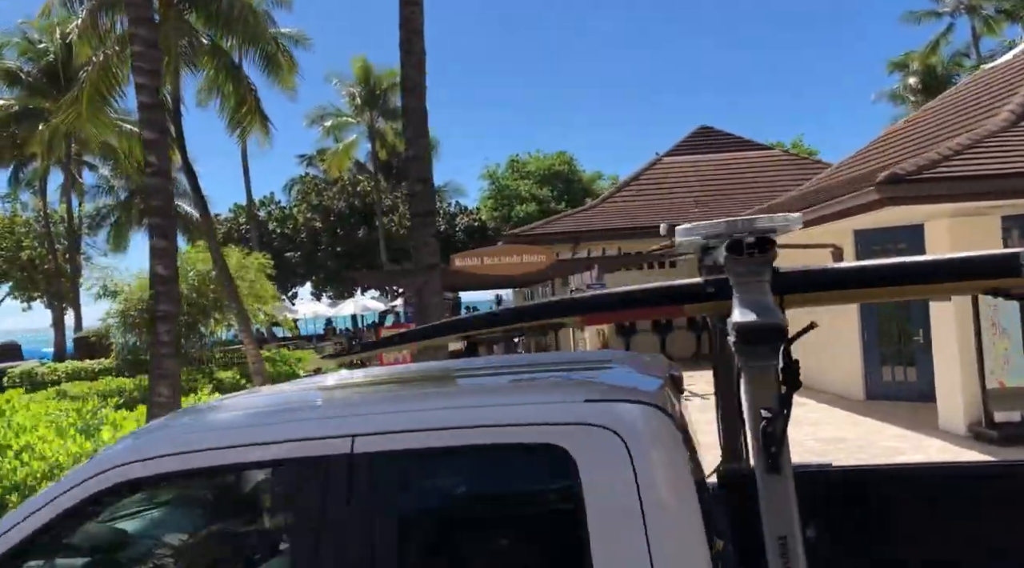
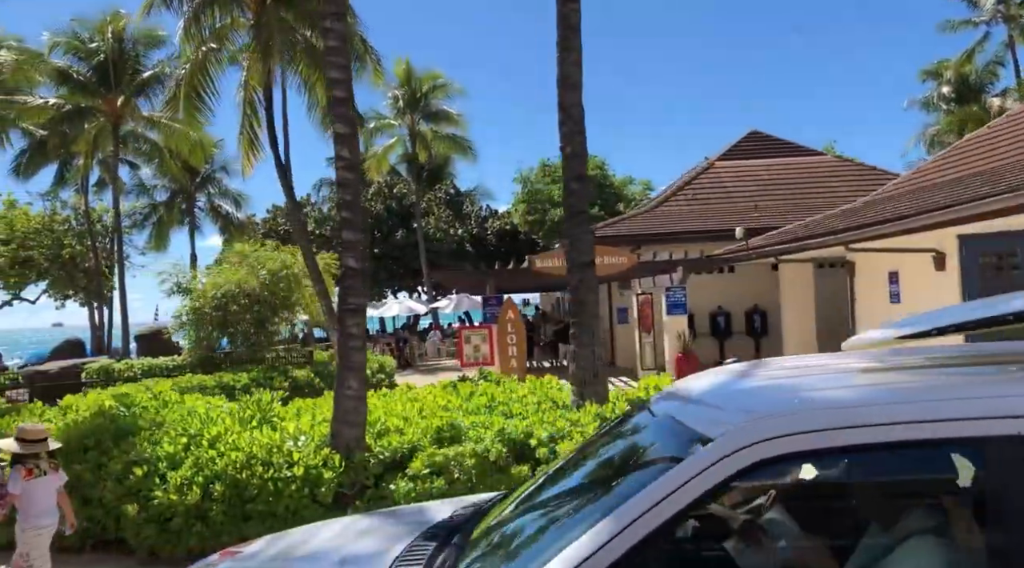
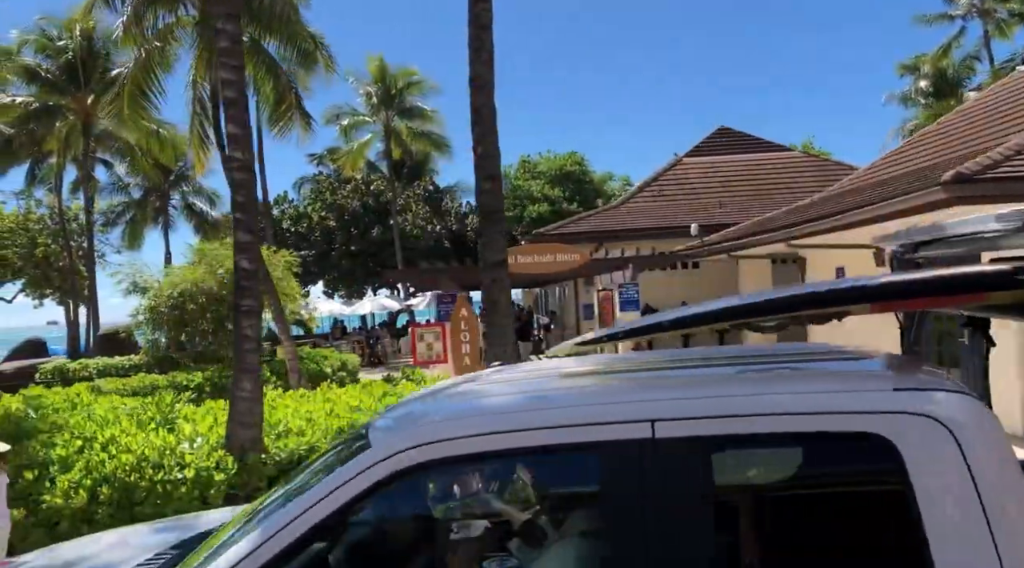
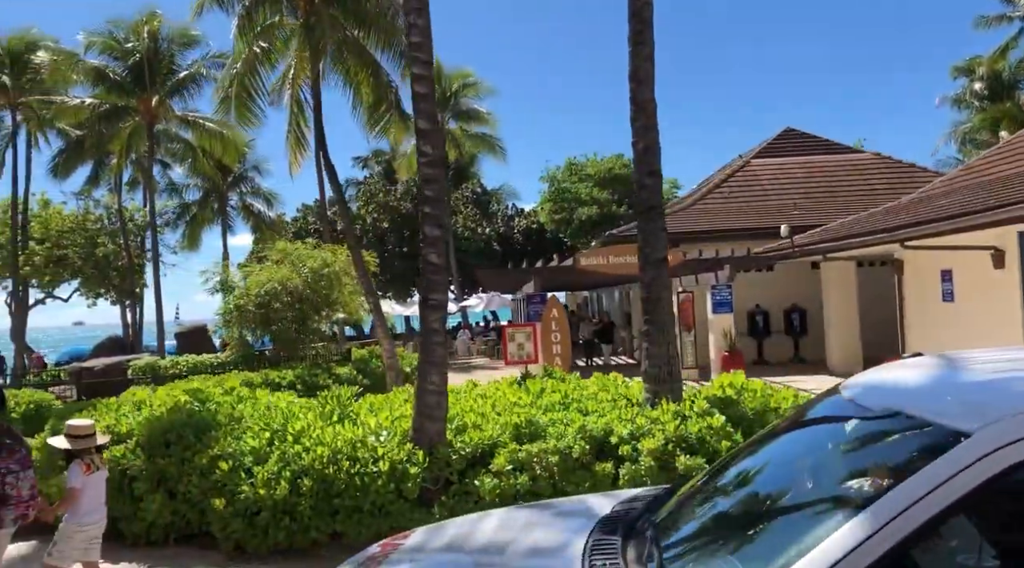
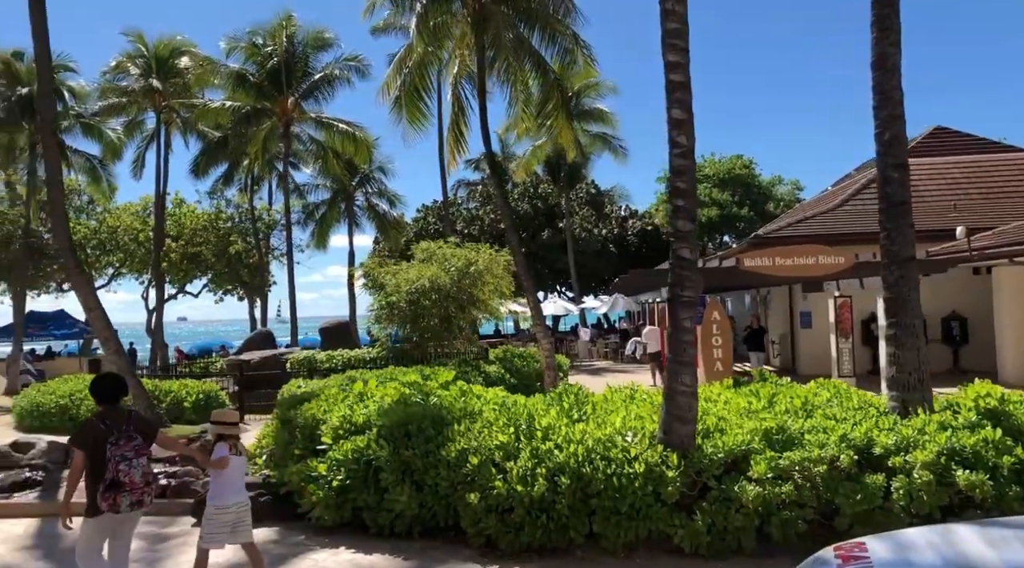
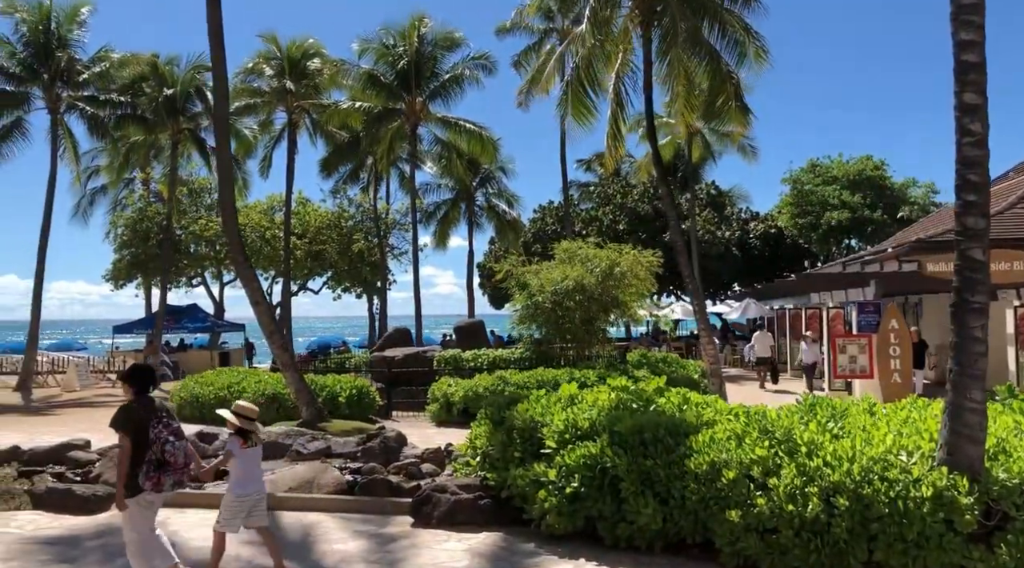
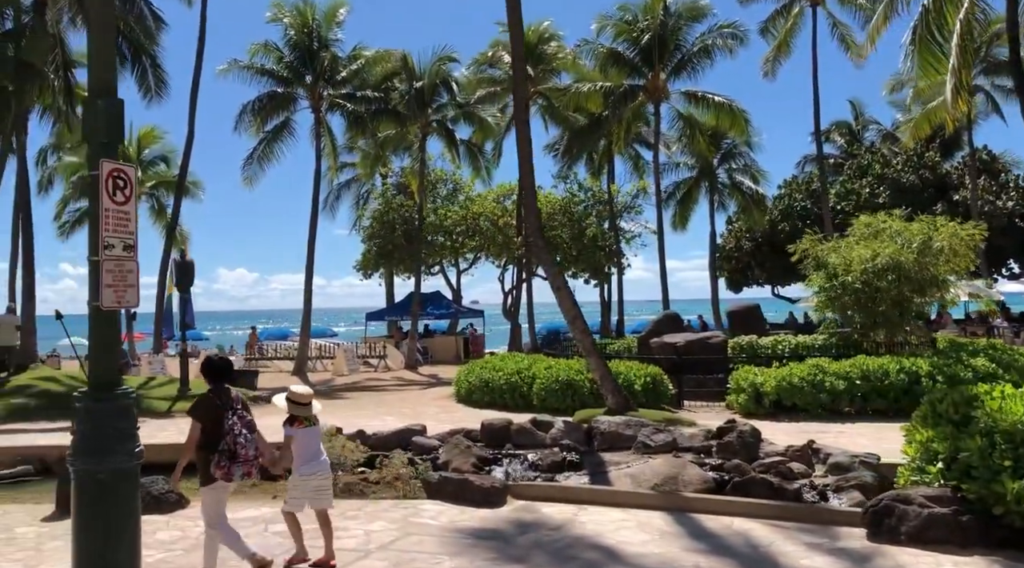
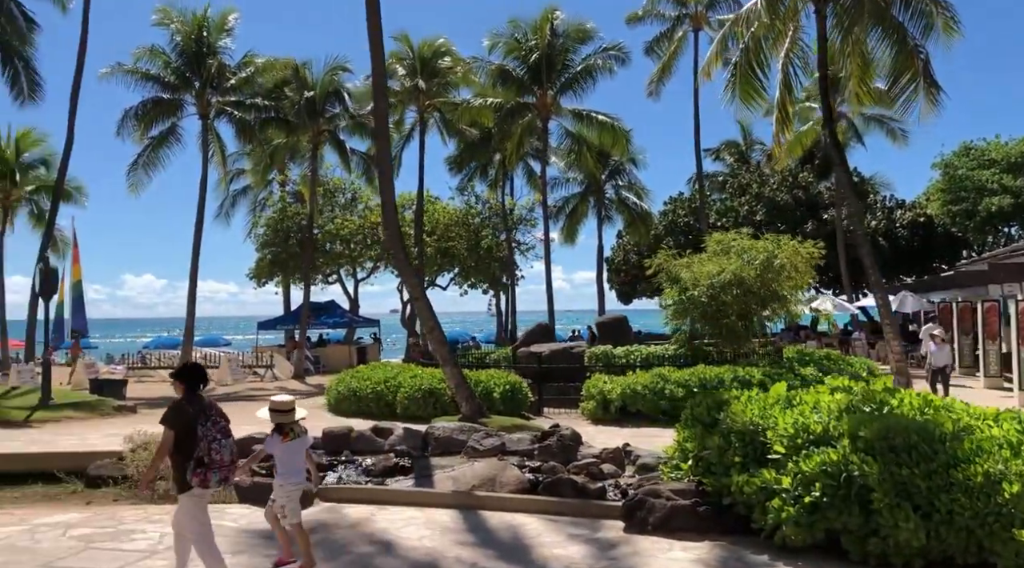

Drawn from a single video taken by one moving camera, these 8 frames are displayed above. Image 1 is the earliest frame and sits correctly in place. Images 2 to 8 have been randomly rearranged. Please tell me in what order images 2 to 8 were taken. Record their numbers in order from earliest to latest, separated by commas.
3, 2, 4, 5, 6, 8, 7
